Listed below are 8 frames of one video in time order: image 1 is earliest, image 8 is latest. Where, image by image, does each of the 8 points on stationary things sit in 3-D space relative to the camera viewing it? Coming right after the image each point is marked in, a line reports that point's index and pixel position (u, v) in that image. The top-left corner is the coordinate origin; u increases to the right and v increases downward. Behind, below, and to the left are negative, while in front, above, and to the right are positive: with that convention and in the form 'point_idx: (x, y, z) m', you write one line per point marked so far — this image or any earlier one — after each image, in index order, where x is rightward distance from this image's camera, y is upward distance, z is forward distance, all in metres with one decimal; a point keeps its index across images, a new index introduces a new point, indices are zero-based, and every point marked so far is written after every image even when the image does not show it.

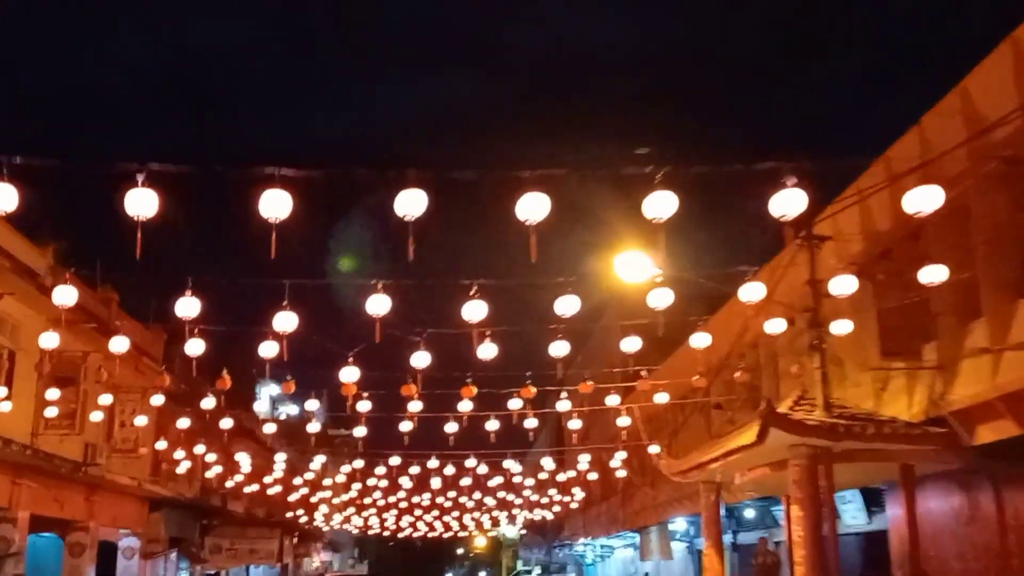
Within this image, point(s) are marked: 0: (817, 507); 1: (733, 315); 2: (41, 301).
0: (+3.4, -2.4, +12.4) m
1: (+4.0, -0.5, +19.8) m
2: (-8.0, -0.2, +18.8) m
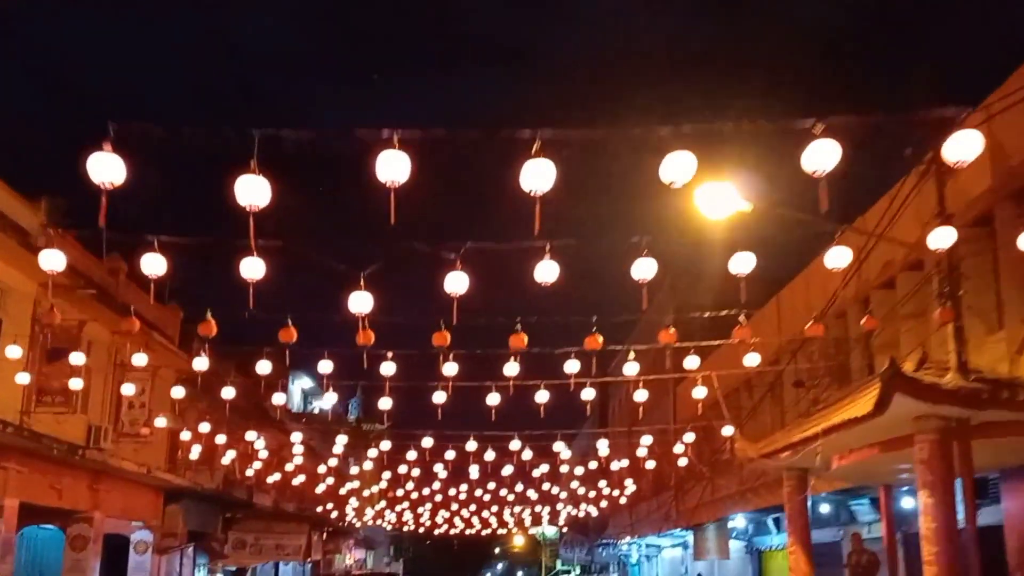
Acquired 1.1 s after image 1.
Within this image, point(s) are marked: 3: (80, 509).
0: (+3.9, -1.8, +10.0) m
1: (+4.8, +0.1, +17.3) m
2: (-7.2, +0.4, +16.7) m
3: (-7.7, -3.9, +19.7) m
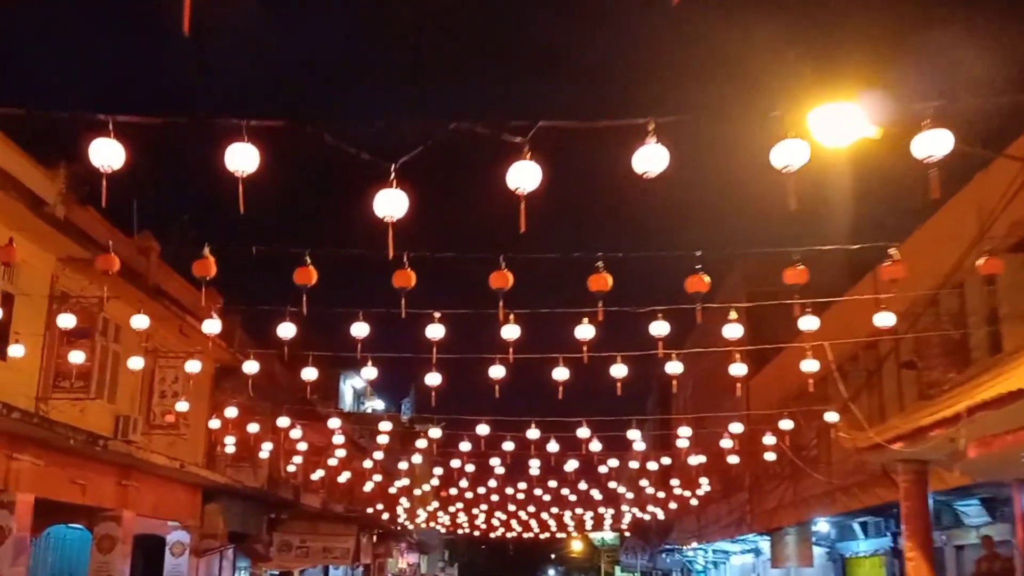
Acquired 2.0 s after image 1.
0: (+4.5, -1.4, +7.8) m
1: (+5.7, +0.6, +15.2) m
2: (-6.3, +0.7, +15.1) m
3: (-6.6, -3.6, +18.1) m
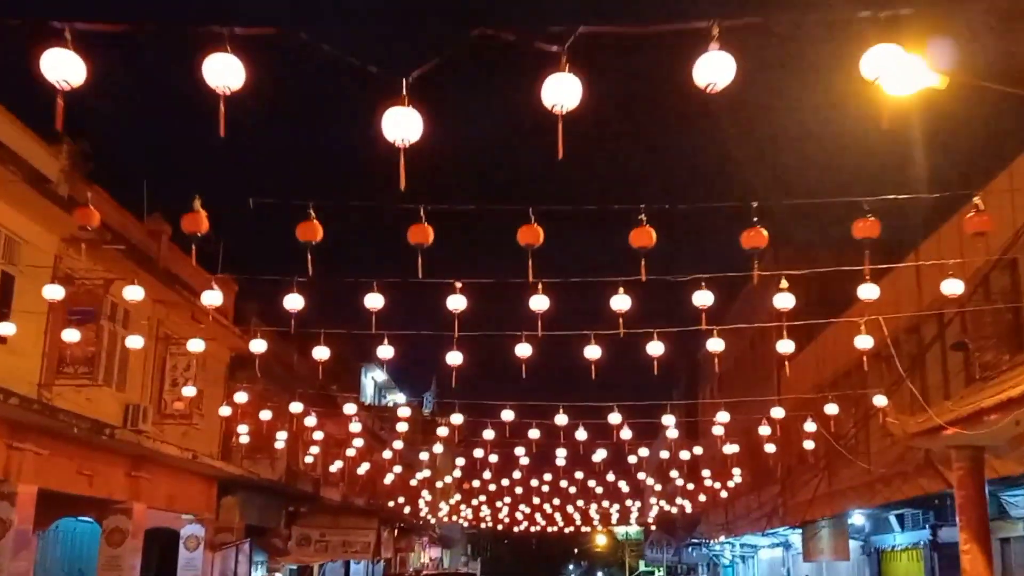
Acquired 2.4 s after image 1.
0: (+4.7, -1.1, +7.0) m
1: (+6.0, +0.9, +14.3) m
2: (-6.0, +1.0, +14.4) m
3: (-6.2, -3.3, +17.5) m
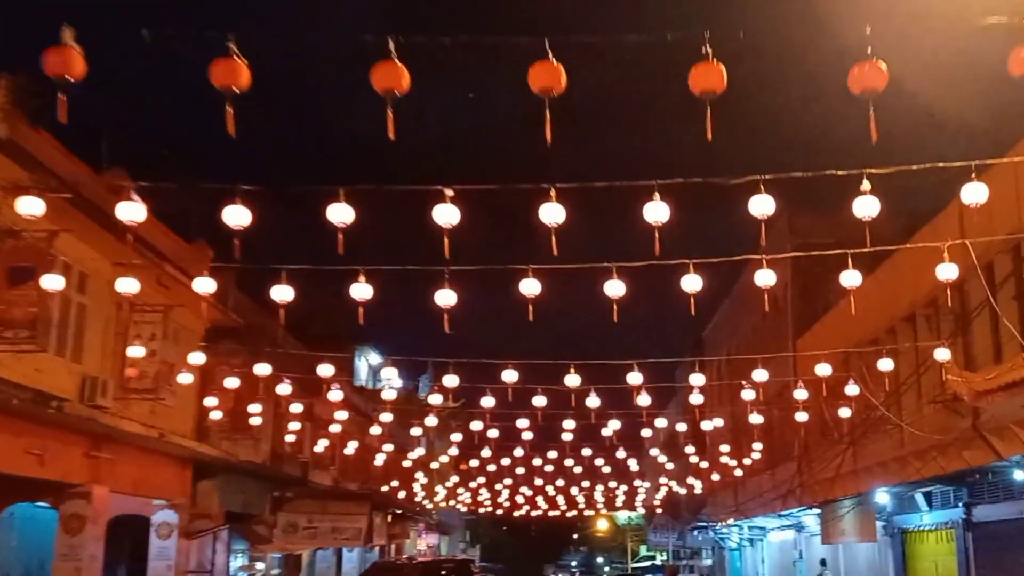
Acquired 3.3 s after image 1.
0: (+4.7, -0.6, +5.2) m
1: (+6.0, +1.5, +12.5) m
2: (-6.0, +1.5, +12.6) m
3: (-6.2, -2.7, +15.7) m
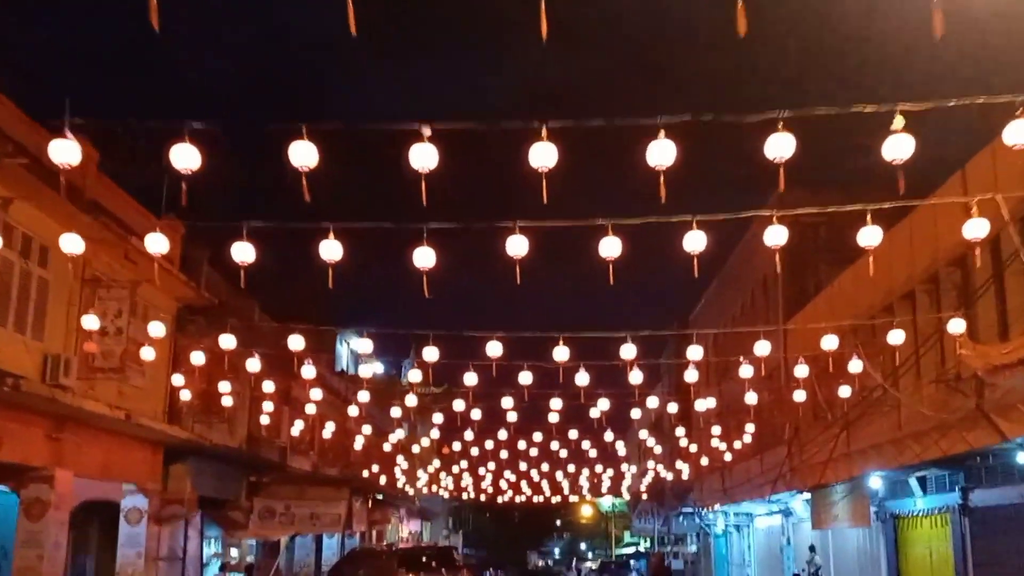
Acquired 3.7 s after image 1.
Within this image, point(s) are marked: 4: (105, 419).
0: (+4.6, -0.3, +4.6) m
1: (+5.8, +1.8, +11.8) m
2: (-6.2, +1.9, +11.8) m
3: (-6.4, -2.4, +14.9) m
4: (-6.0, -1.9, +16.5) m
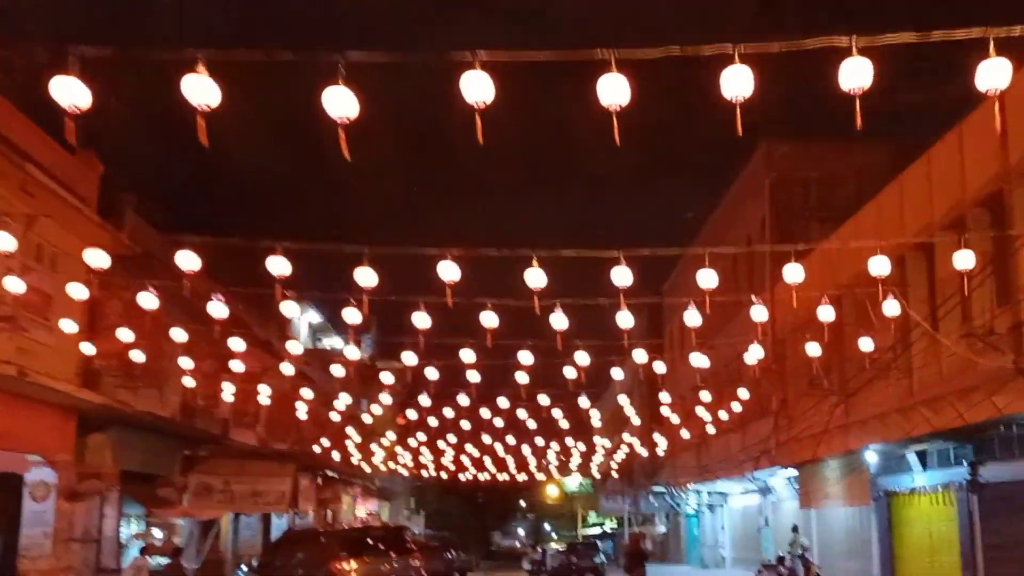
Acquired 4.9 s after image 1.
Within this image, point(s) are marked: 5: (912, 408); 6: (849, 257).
0: (+4.5, +0.2, +2.5) m
1: (+5.5, +2.5, +9.7) m
2: (-6.5, +2.6, +9.3) m
3: (-6.8, -1.6, +12.5) m
4: (-6.5, -1.1, +14.0) m
5: (+5.7, -1.7, +15.9) m
6: (+5.6, +0.5, +18.4) m
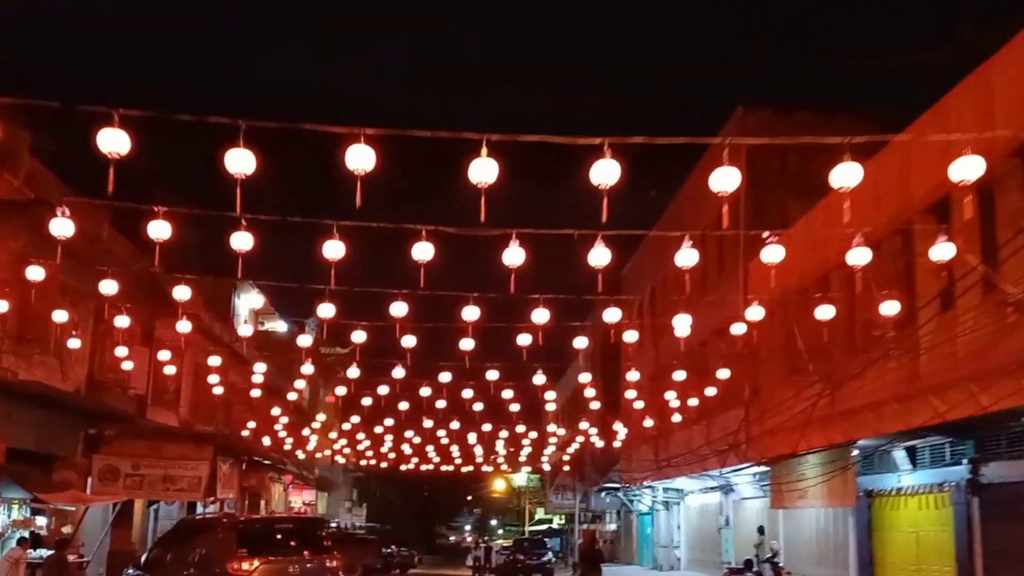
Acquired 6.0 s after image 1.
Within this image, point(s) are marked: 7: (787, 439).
0: (+4.5, +0.5, +0.4) m
1: (+5.2, +2.8, +7.7) m
2: (-6.8, +3.3, +6.8) m
3: (-7.4, -0.9, +10.0) m
4: (-7.1, -0.4, +11.5) m
5: (+5.0, -1.3, +13.8) m
6: (+4.8, +0.9, +16.4) m
7: (+4.8, -2.6, +19.0) m
